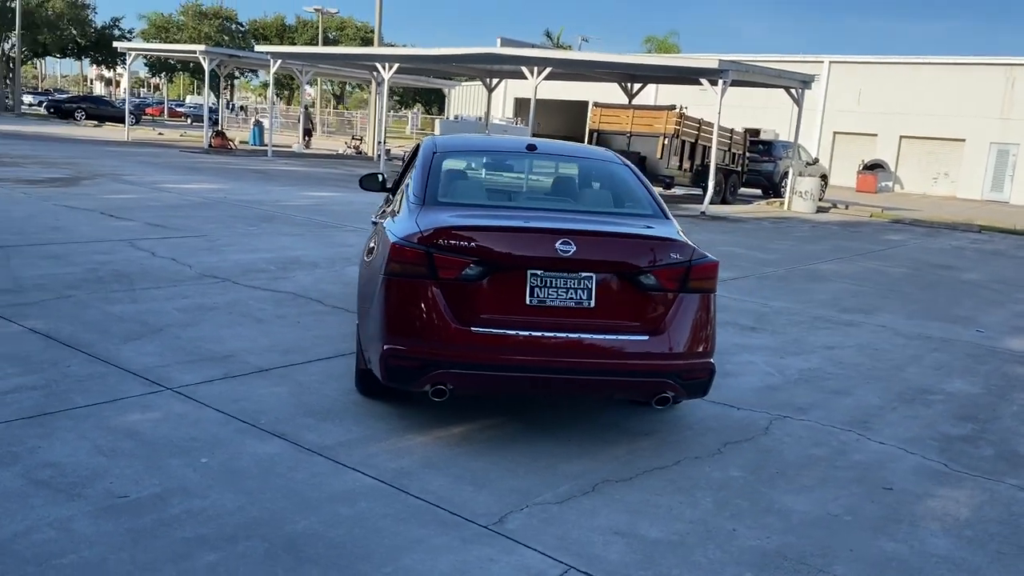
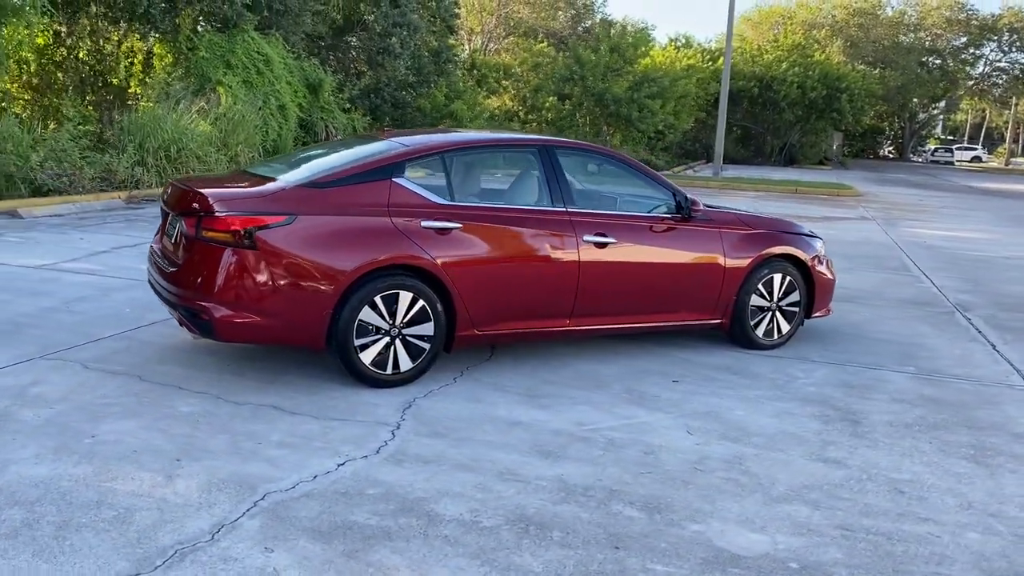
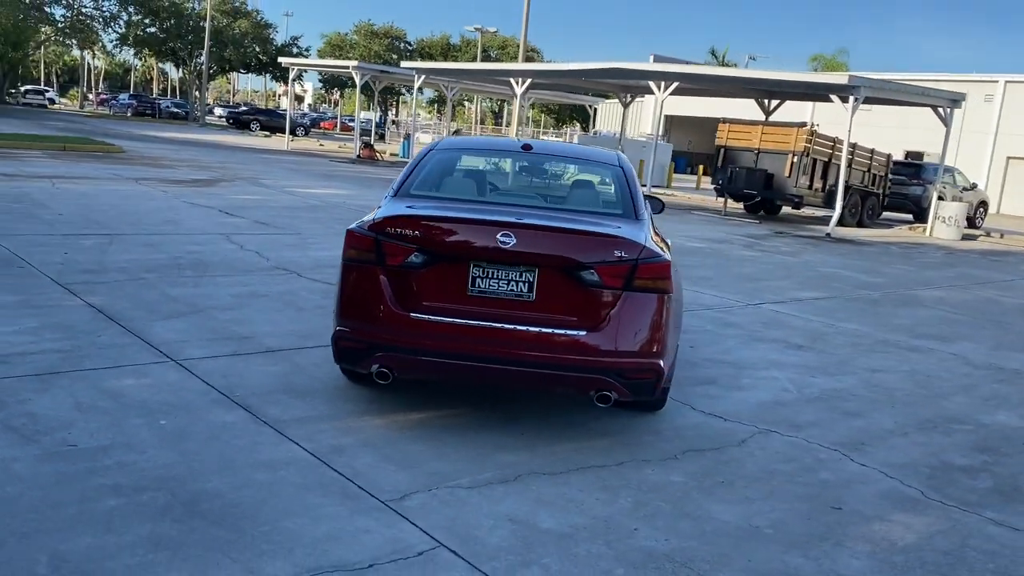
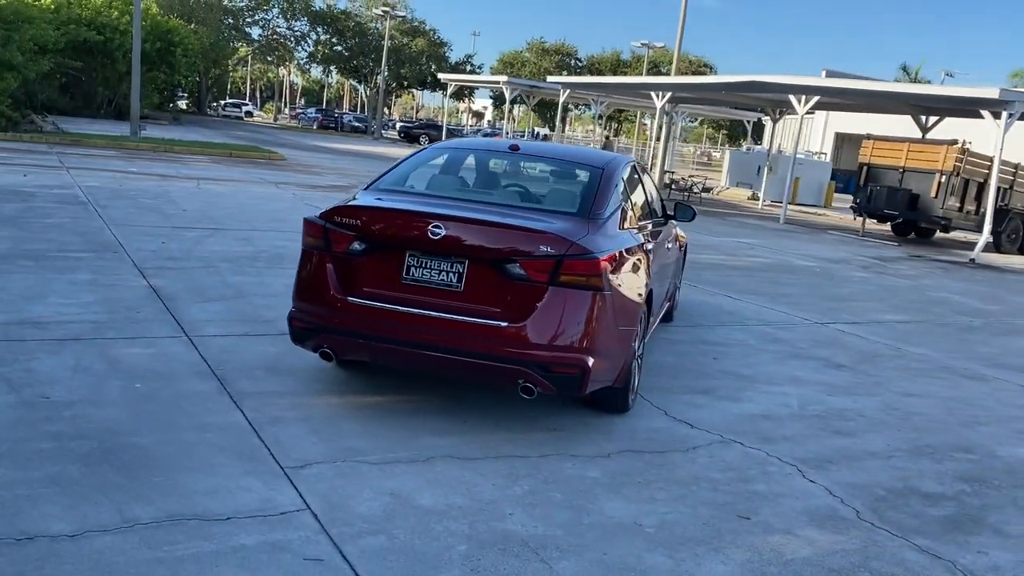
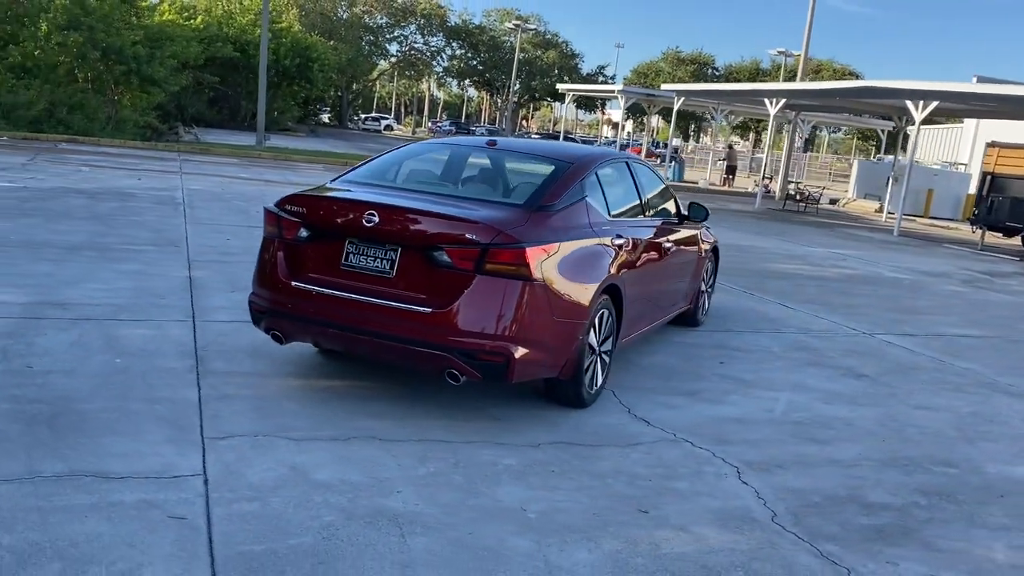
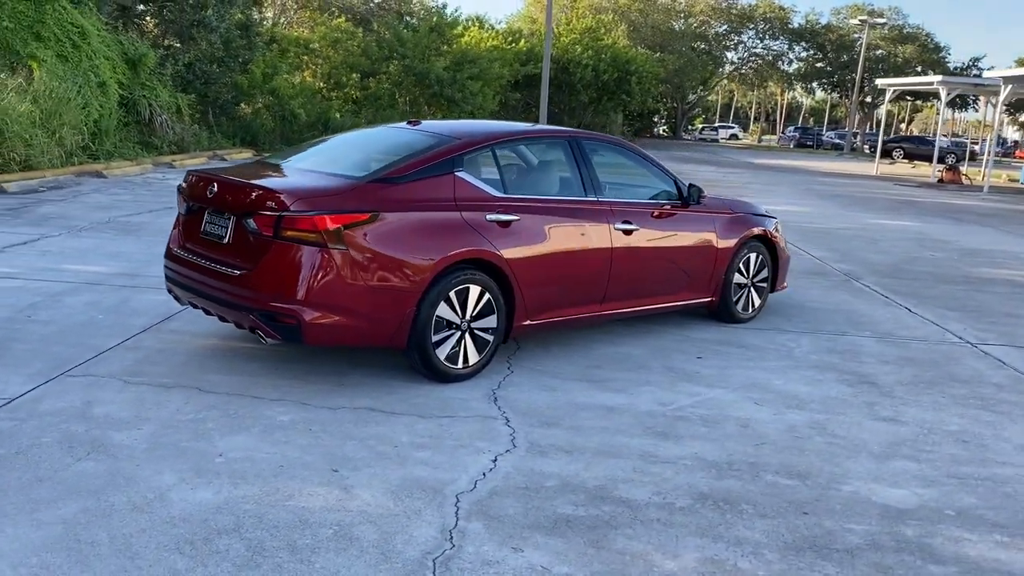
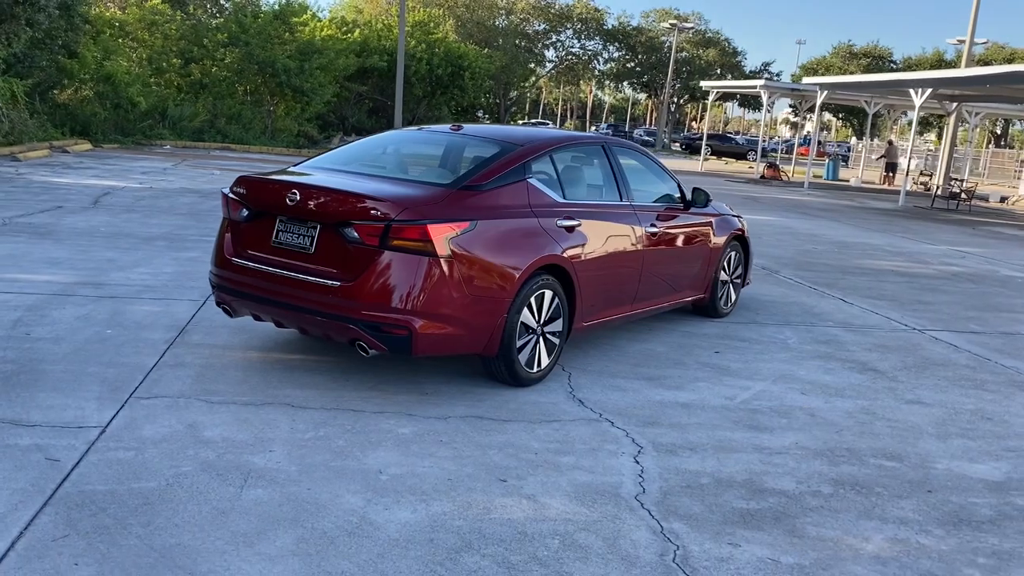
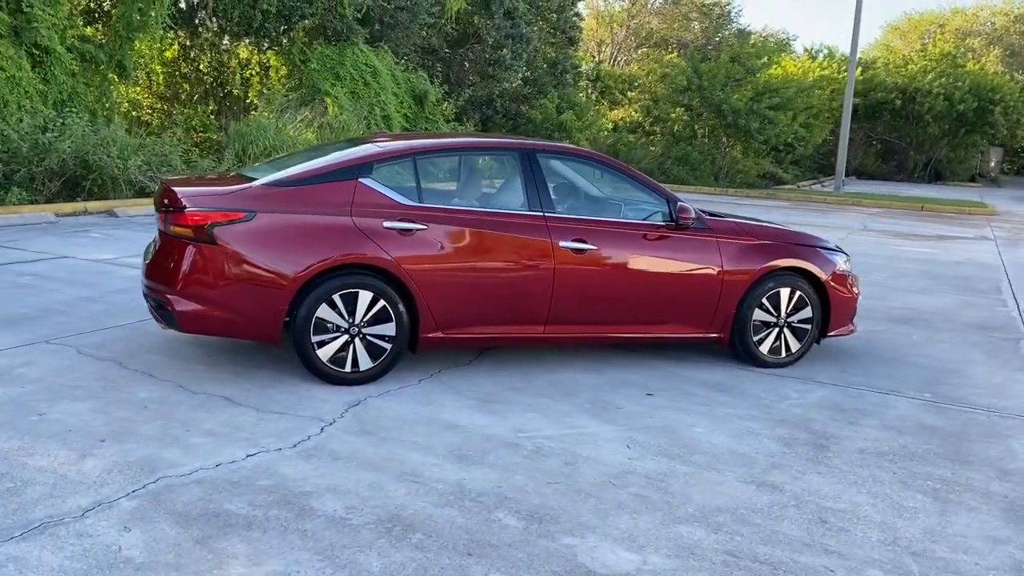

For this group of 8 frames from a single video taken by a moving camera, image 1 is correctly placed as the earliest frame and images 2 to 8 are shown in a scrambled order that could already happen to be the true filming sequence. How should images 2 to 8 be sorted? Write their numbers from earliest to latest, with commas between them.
3, 4, 5, 7, 6, 2, 8
